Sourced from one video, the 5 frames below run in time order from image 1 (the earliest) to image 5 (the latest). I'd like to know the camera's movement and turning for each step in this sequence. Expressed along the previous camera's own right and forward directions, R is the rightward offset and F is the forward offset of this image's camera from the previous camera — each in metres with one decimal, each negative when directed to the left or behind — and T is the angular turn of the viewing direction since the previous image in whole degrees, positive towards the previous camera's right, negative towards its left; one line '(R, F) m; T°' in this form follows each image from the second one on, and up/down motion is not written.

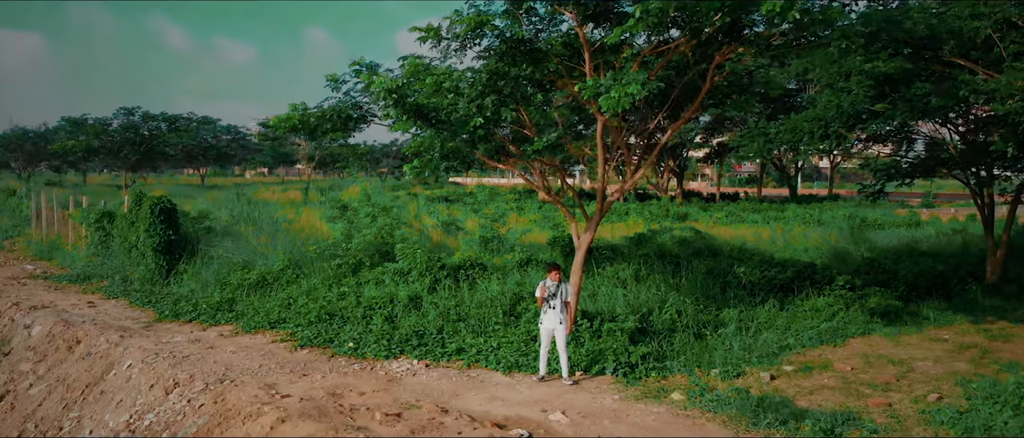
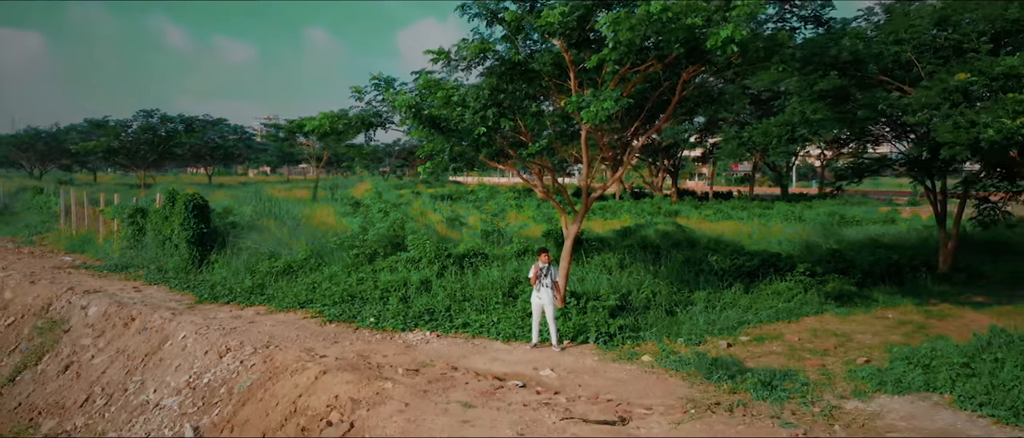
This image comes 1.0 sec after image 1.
(0.0, -1.4) m; 0°
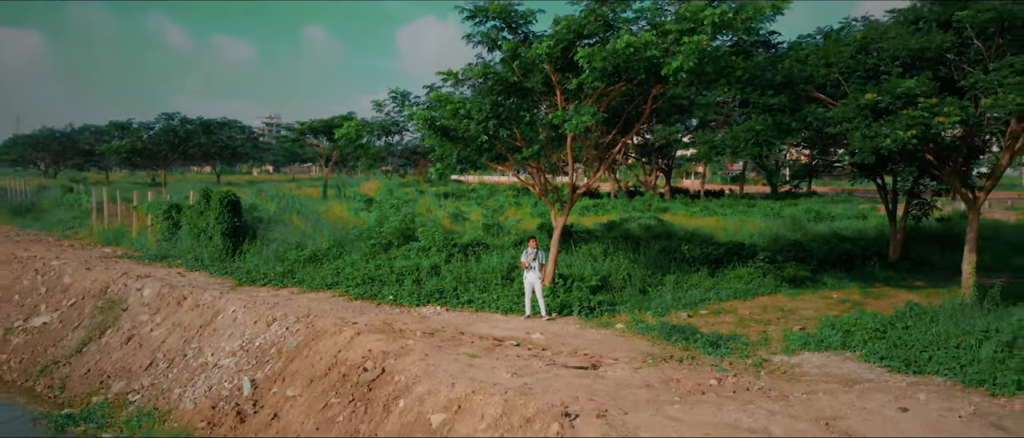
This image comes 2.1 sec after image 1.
(0.0, -1.8) m; 0°
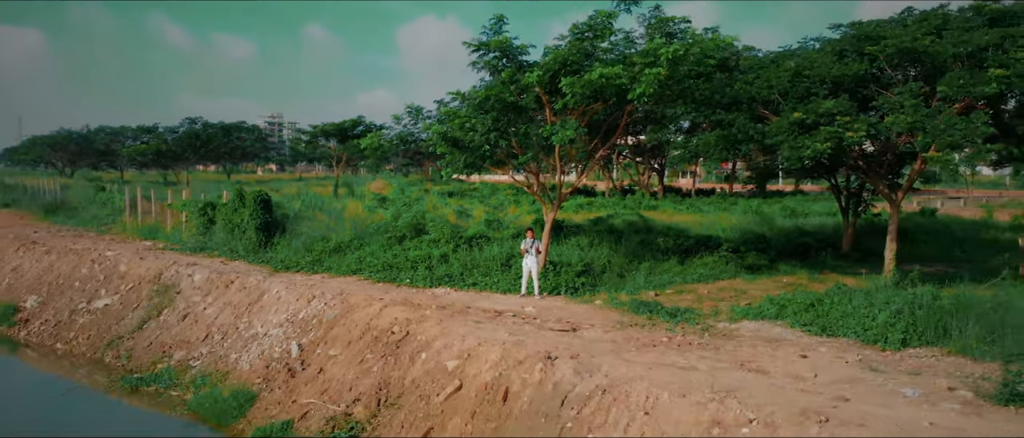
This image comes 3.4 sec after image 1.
(0.0, -2.2) m; 0°
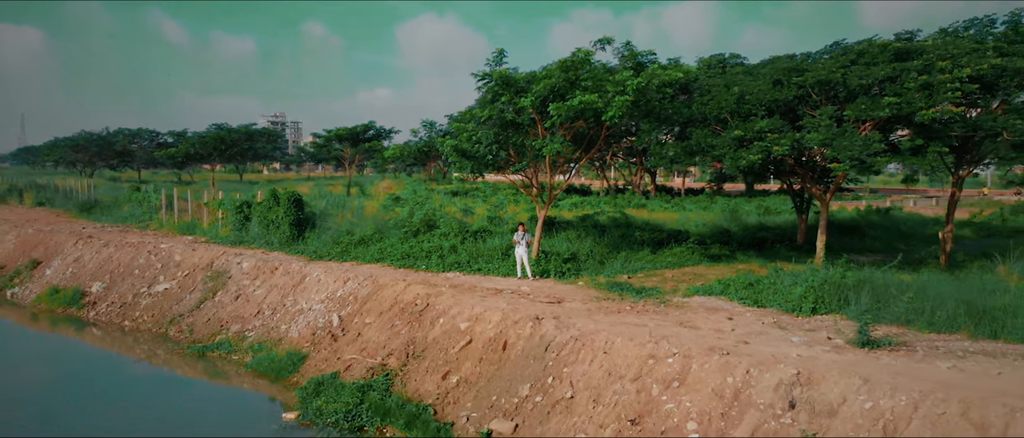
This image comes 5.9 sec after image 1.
(0.0, -2.8) m; 0°
